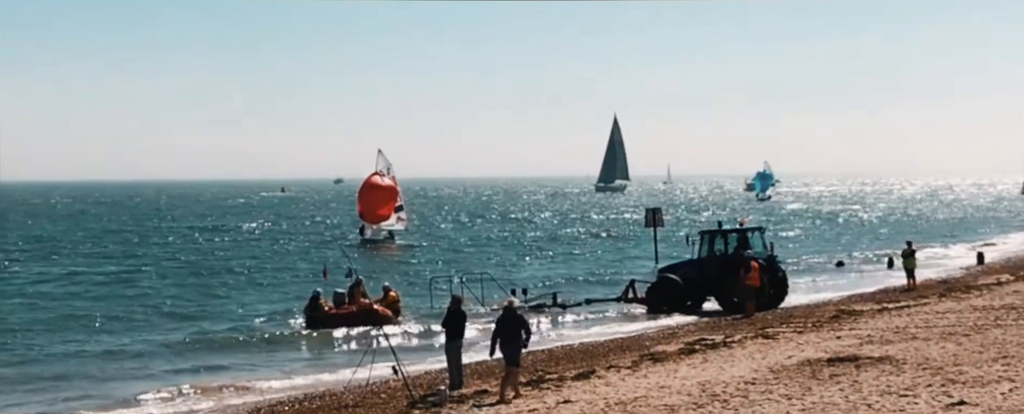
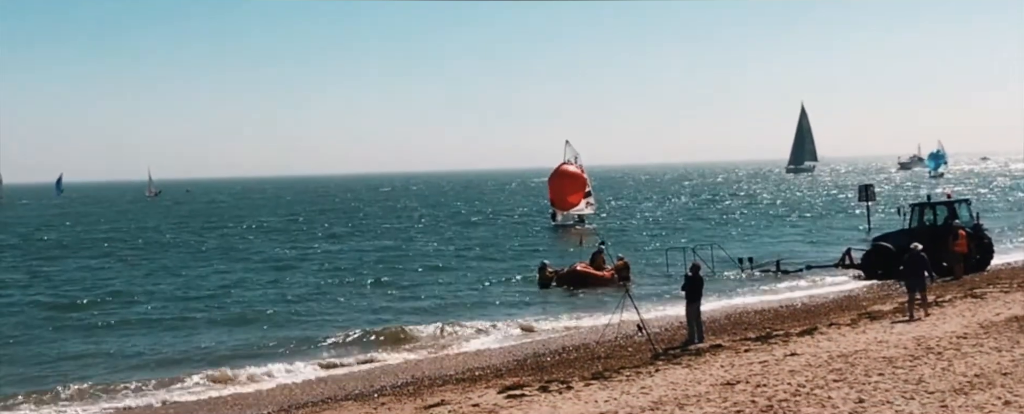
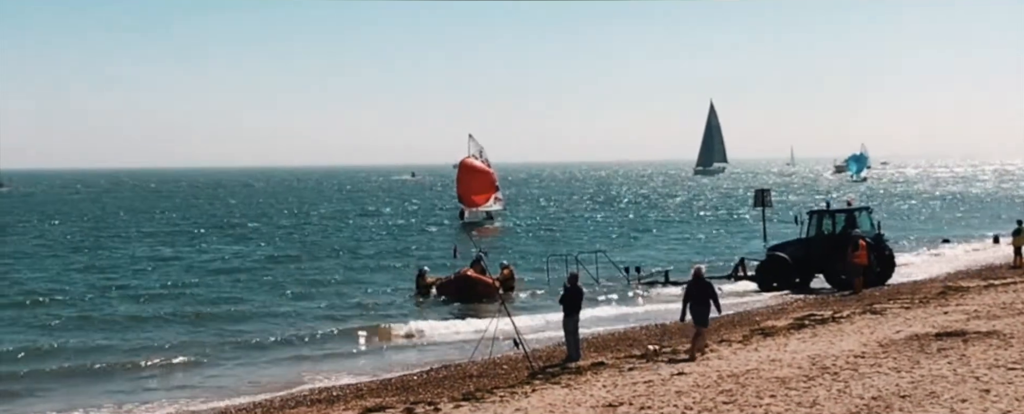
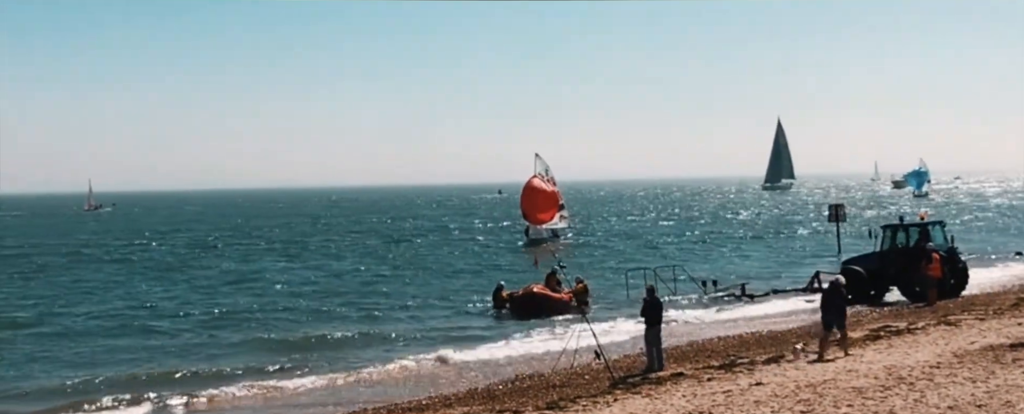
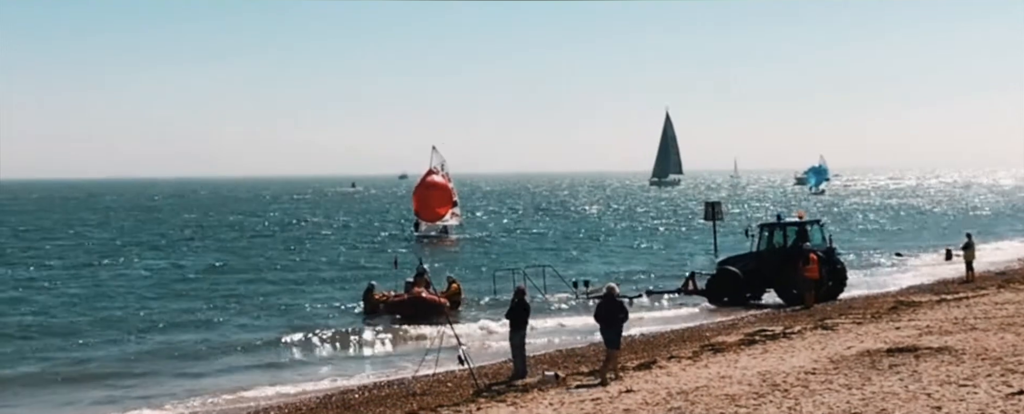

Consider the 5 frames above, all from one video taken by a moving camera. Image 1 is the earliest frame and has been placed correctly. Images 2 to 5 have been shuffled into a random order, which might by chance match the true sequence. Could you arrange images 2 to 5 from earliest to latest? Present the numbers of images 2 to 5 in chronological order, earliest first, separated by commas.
5, 3, 4, 2
